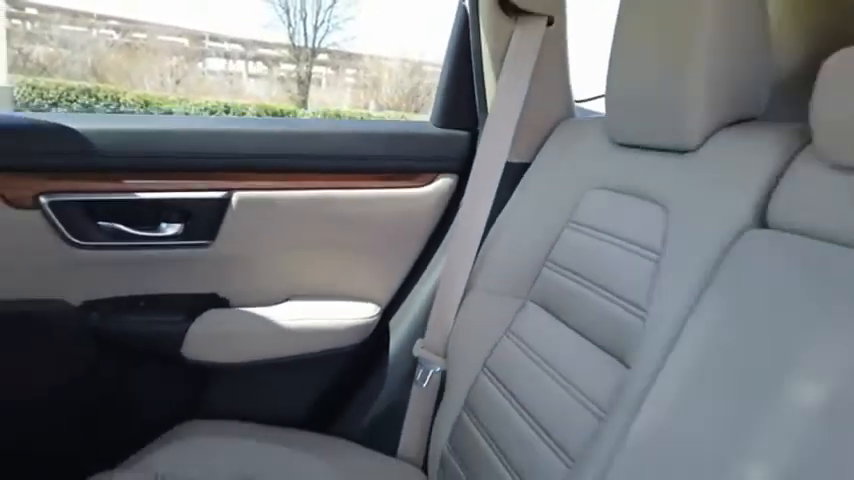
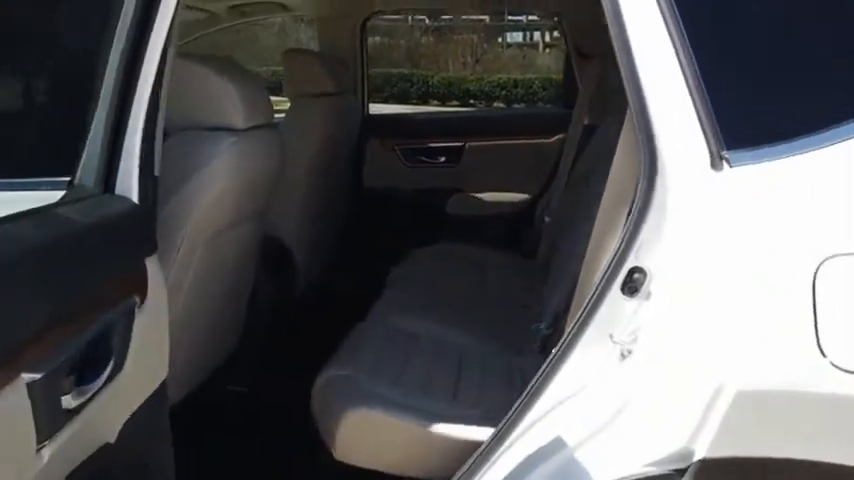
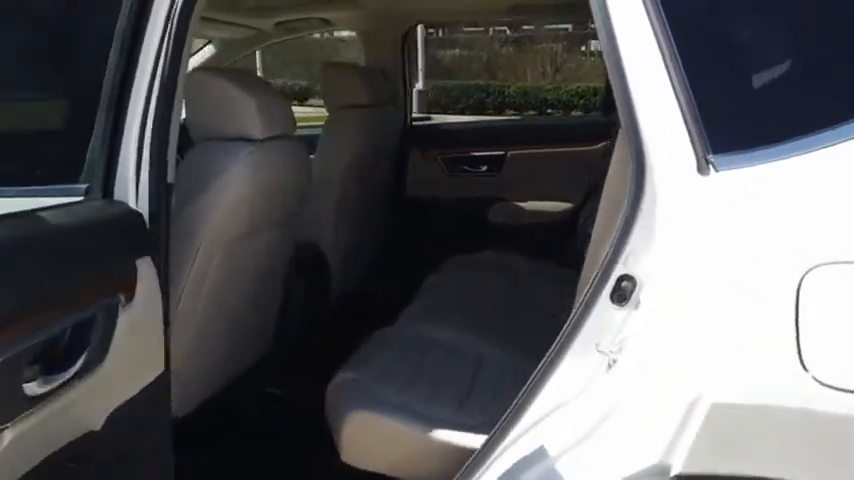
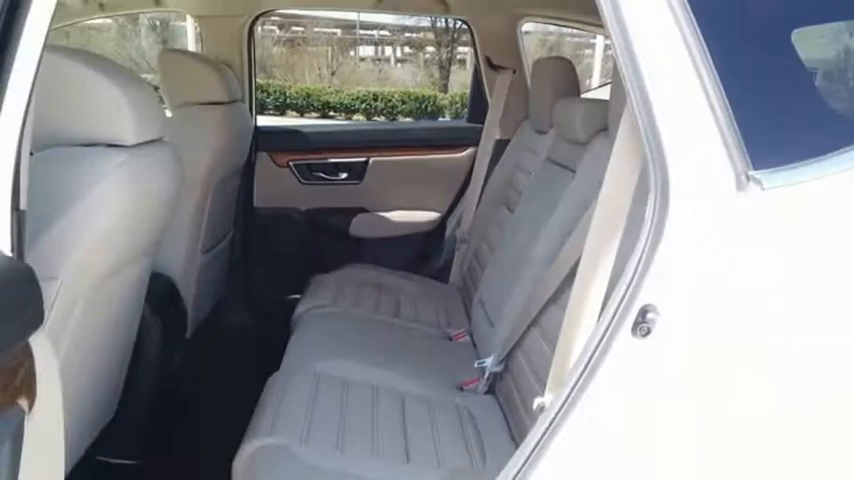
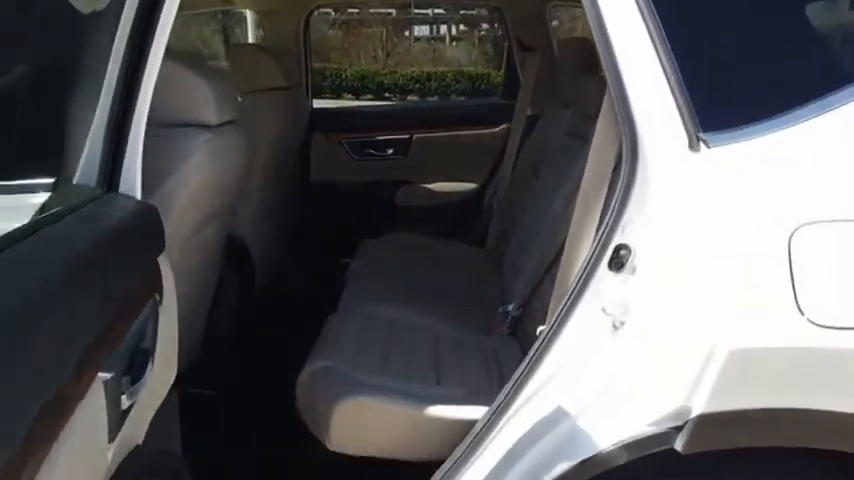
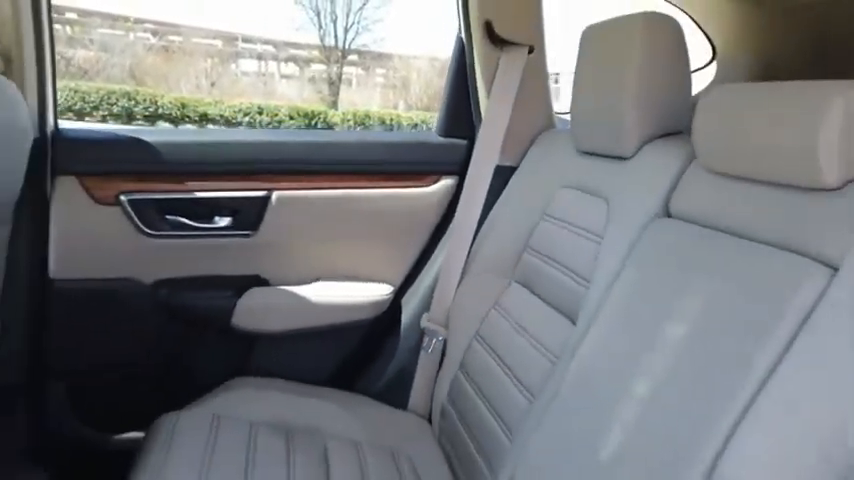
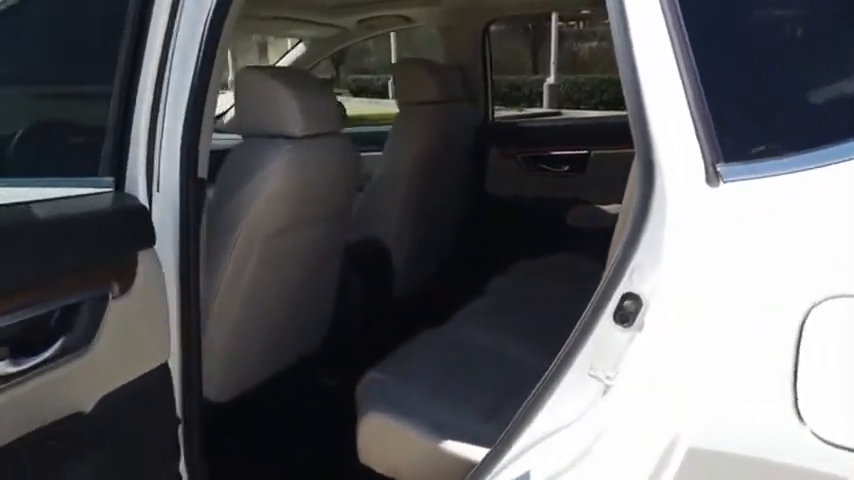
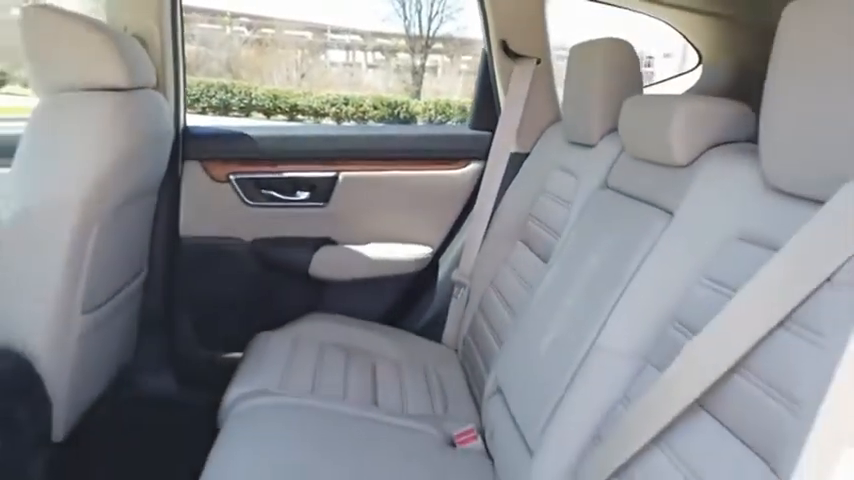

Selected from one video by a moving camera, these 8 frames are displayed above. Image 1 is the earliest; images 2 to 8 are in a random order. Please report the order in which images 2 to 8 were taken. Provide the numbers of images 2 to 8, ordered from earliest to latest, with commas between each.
6, 8, 4, 5, 2, 3, 7
